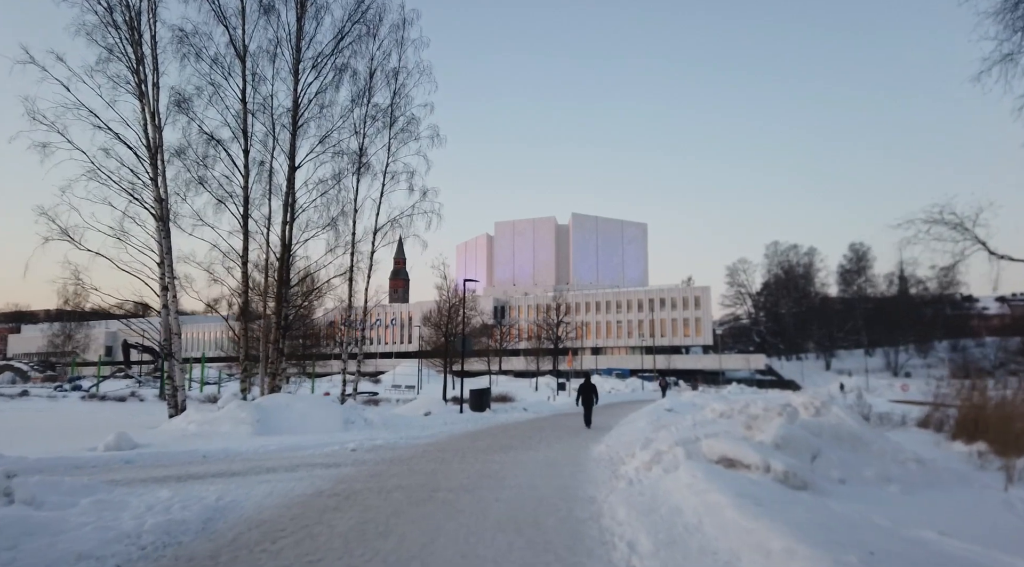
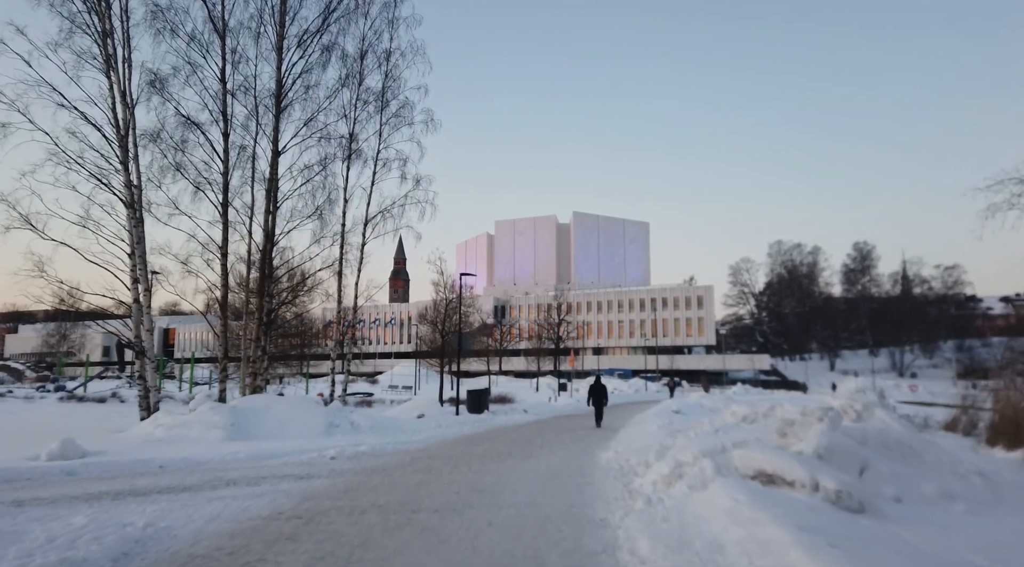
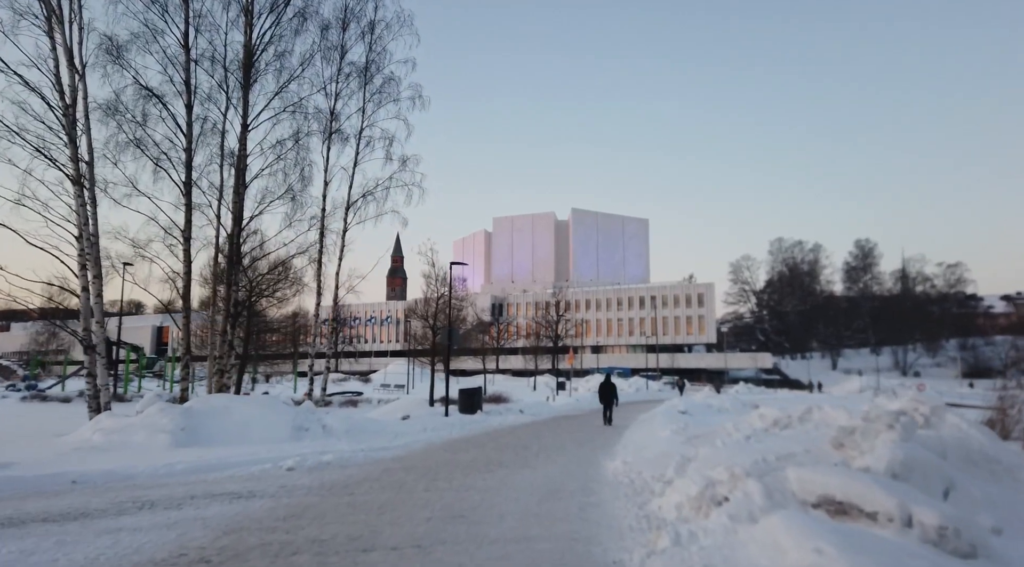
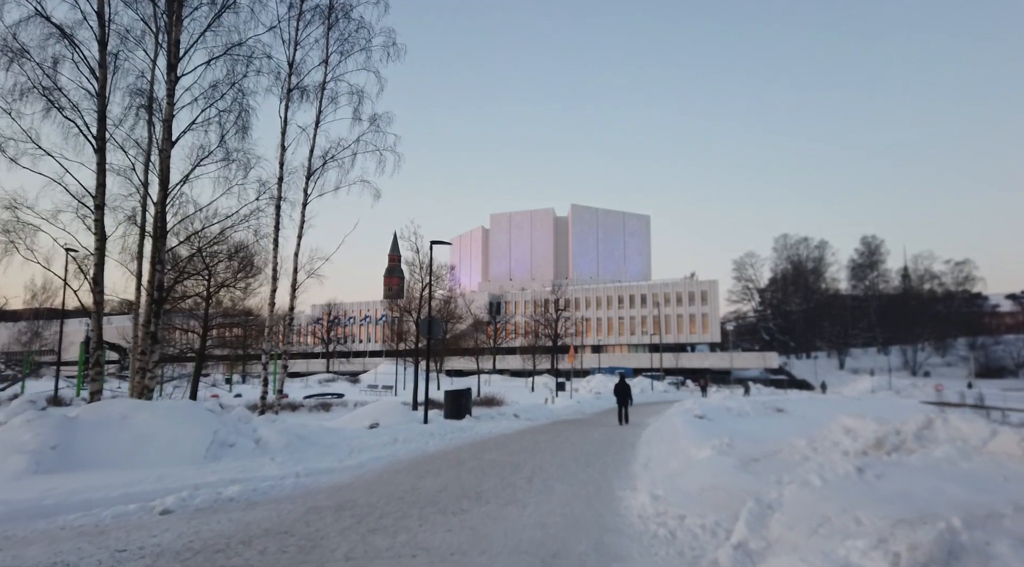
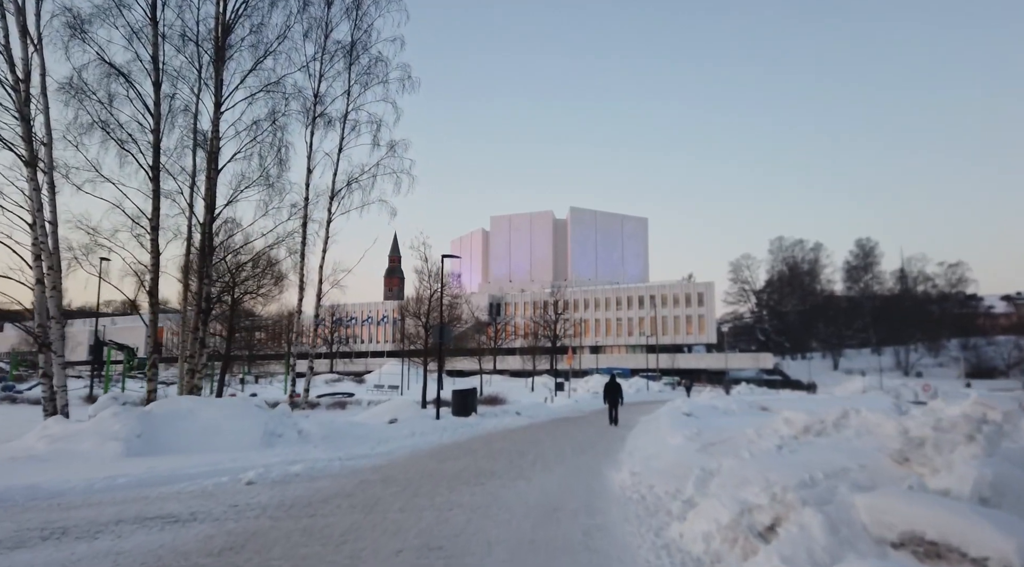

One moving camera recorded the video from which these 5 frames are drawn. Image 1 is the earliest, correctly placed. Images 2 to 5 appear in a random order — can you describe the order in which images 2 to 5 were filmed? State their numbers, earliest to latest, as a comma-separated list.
2, 3, 5, 4
